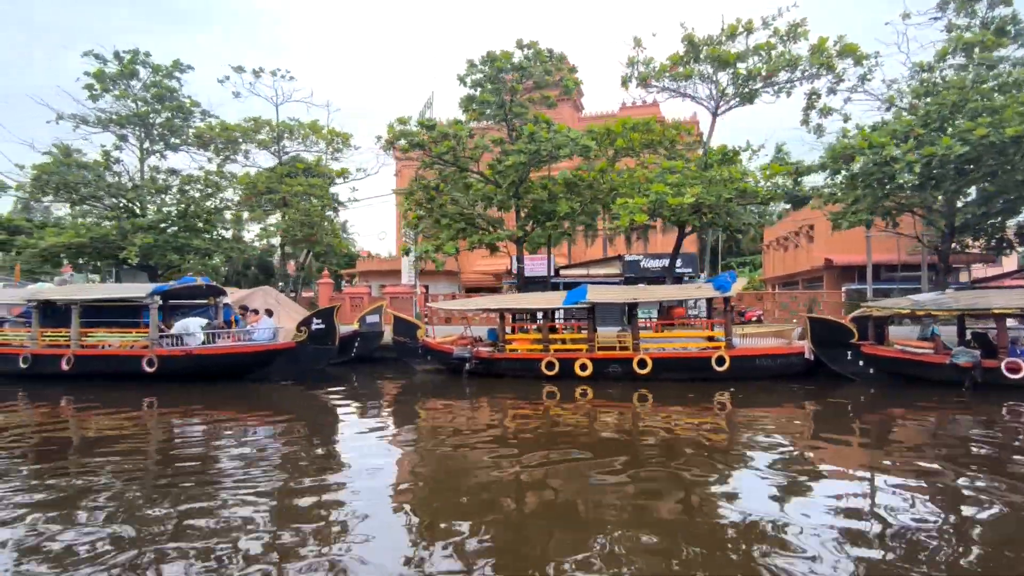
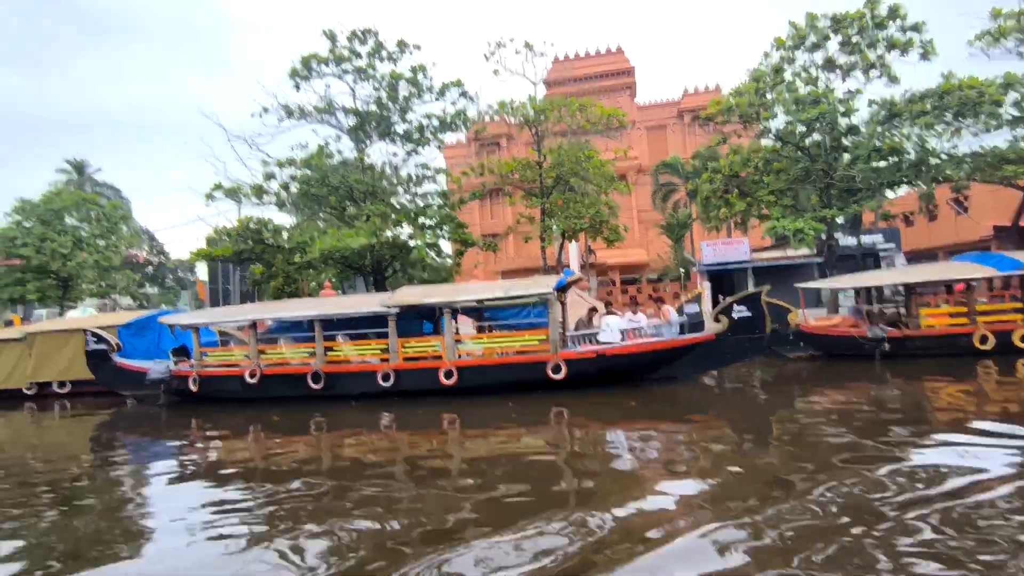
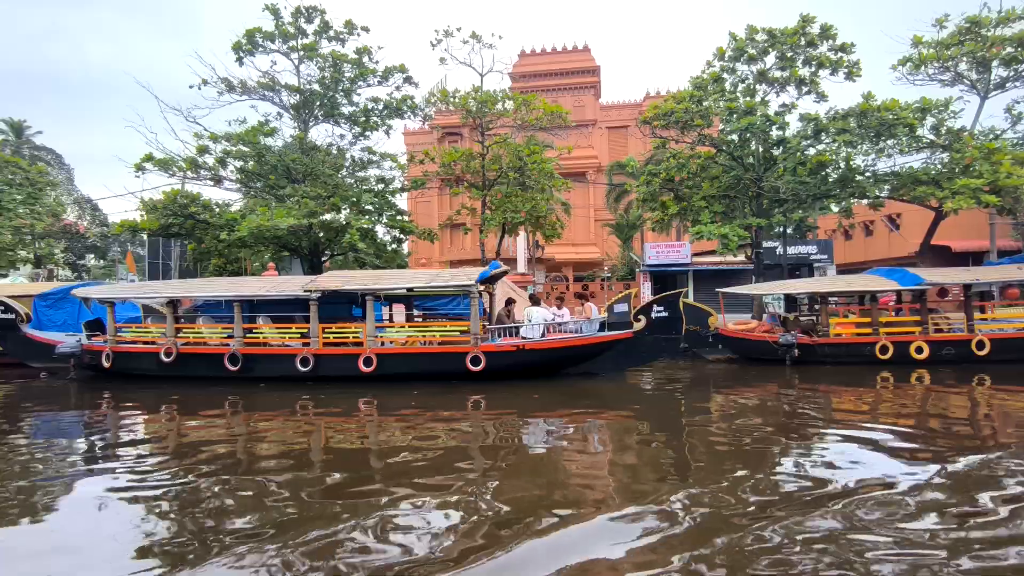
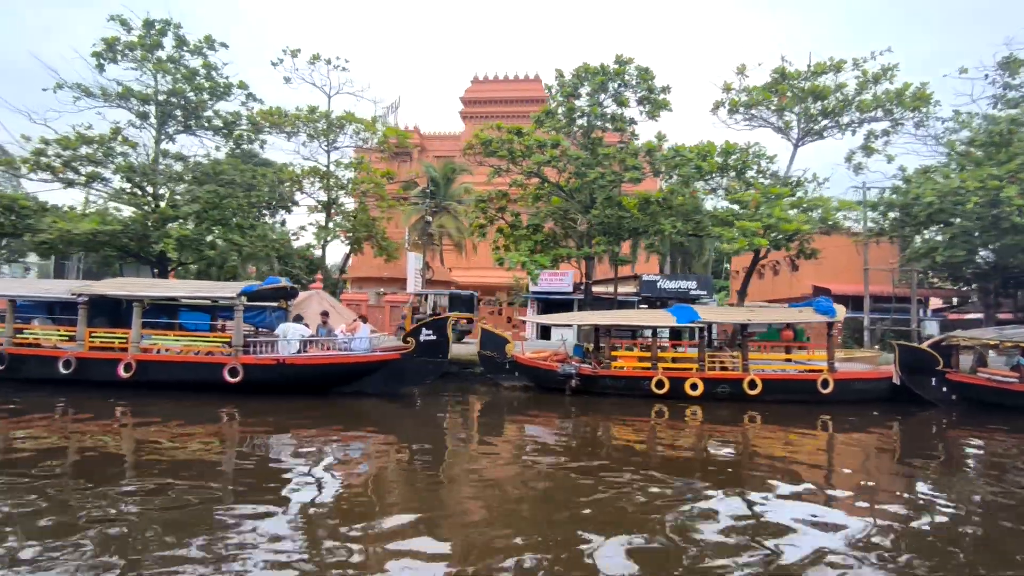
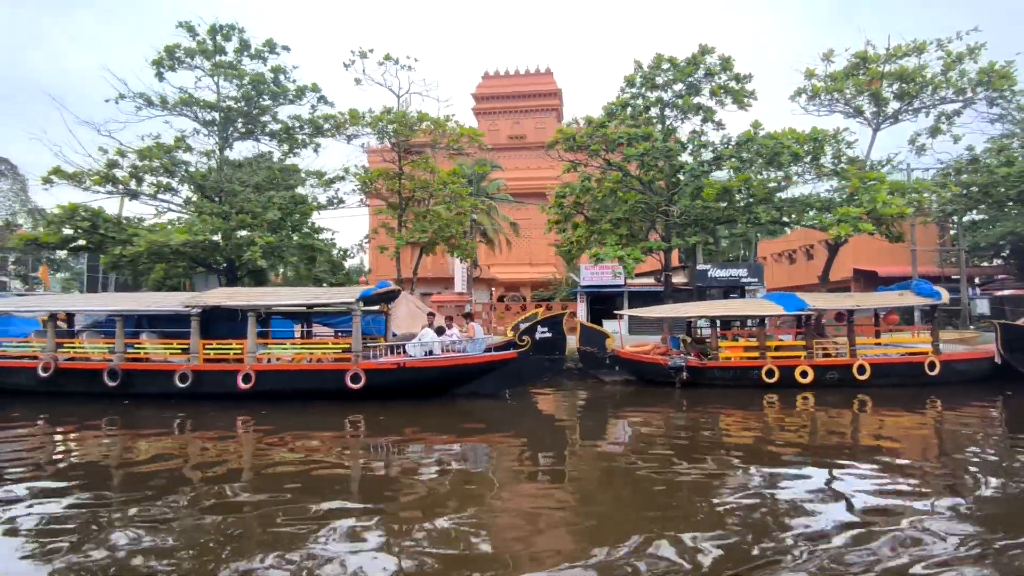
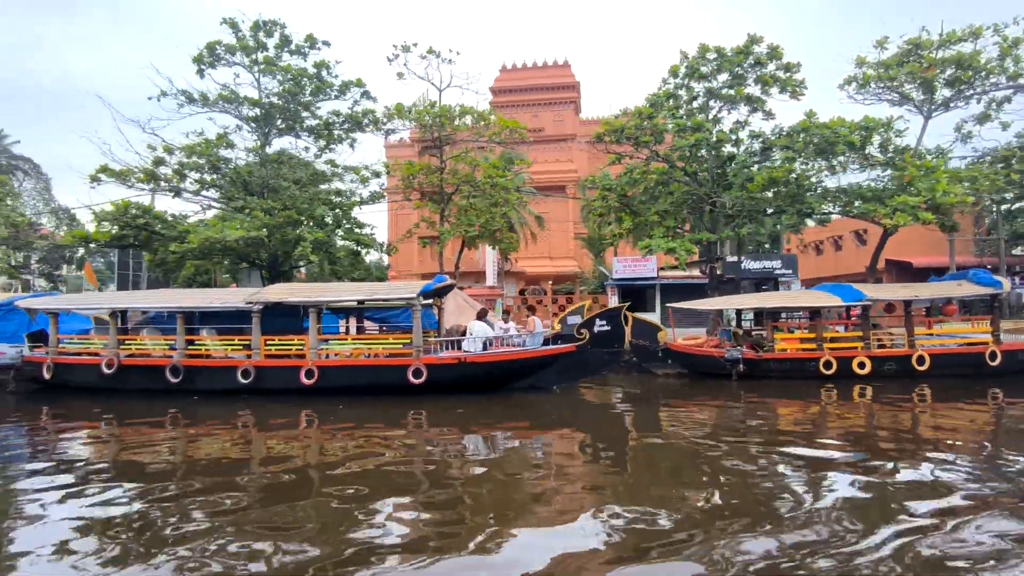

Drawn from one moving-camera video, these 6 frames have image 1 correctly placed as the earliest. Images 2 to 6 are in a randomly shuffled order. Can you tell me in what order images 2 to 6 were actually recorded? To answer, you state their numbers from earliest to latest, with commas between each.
4, 5, 6, 3, 2
